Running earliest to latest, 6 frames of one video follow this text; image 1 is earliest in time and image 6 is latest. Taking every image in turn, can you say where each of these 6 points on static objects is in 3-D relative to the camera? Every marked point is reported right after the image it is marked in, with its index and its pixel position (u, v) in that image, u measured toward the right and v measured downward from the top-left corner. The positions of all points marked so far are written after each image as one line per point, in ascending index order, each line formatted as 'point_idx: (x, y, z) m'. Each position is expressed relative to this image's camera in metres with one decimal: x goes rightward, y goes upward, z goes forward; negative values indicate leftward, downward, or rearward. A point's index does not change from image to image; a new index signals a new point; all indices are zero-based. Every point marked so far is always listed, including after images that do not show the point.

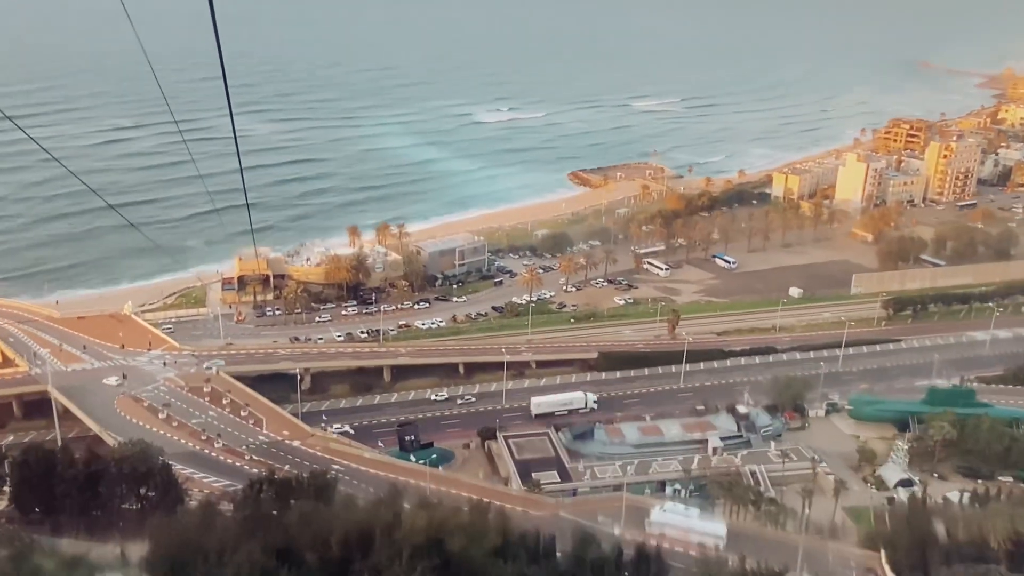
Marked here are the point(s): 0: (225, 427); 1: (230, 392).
0: (-10.6, -5.0, +32.2) m
1: (-14.2, -5.1, +43.7) m
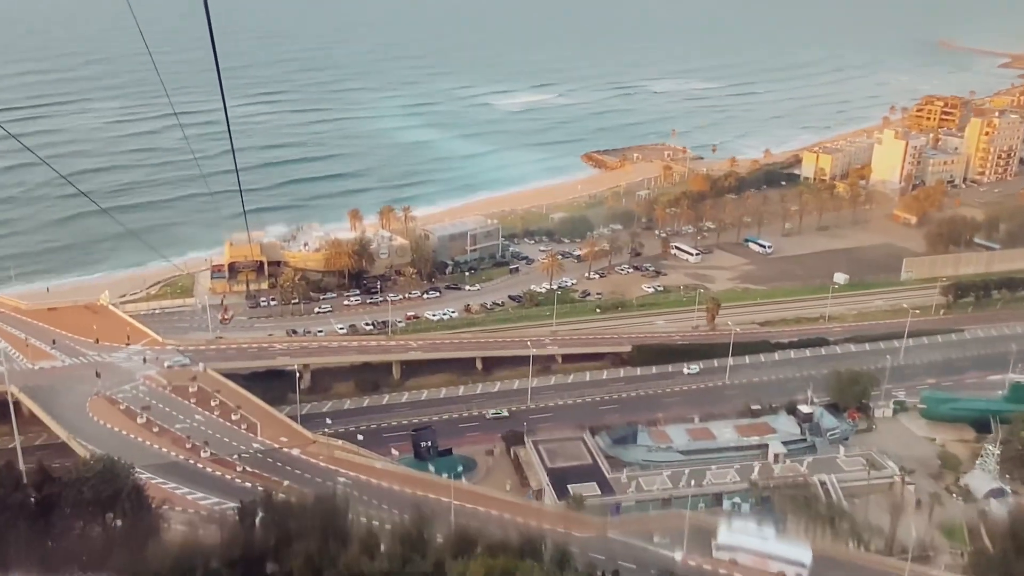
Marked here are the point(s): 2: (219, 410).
0: (-9.3, -4.5, +26.8) m
1: (-13.0, -4.5, +38.3) m
2: (-12.5, -5.1, +36.9) m
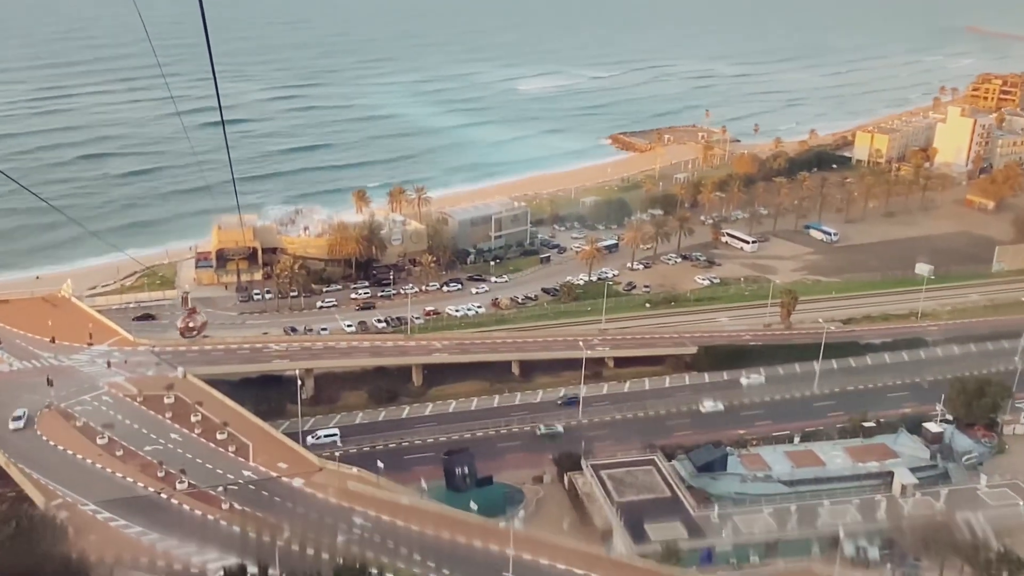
0: (-7.3, -4.0, +19.4) m
1: (-11.1, -4.0, +30.8) m
2: (-10.6, -4.6, +29.4) m
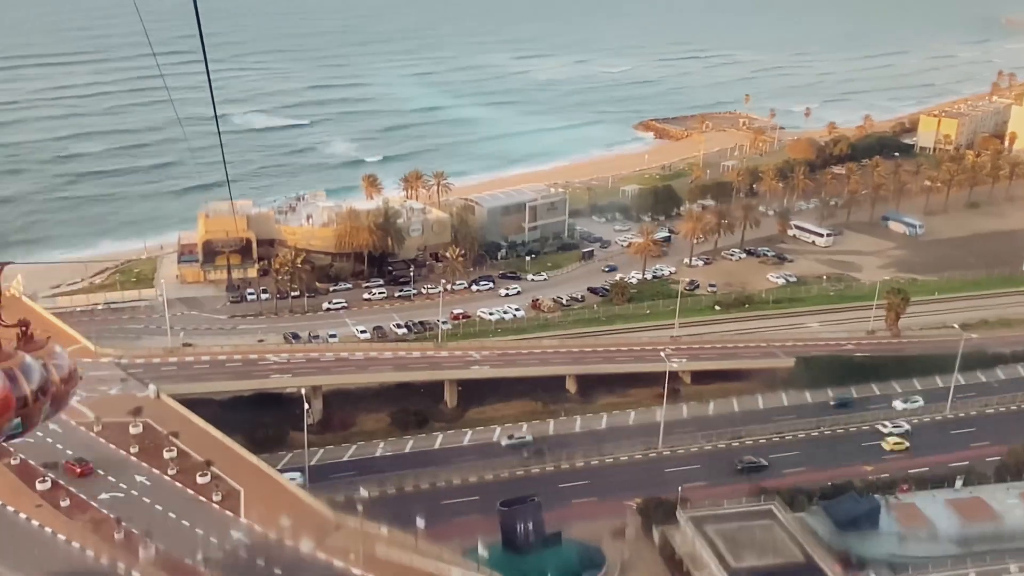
0: (-5.3, -3.8, +12.2) m
1: (-9.1, -3.9, +23.6) m
2: (-8.6, -4.5, +22.2) m
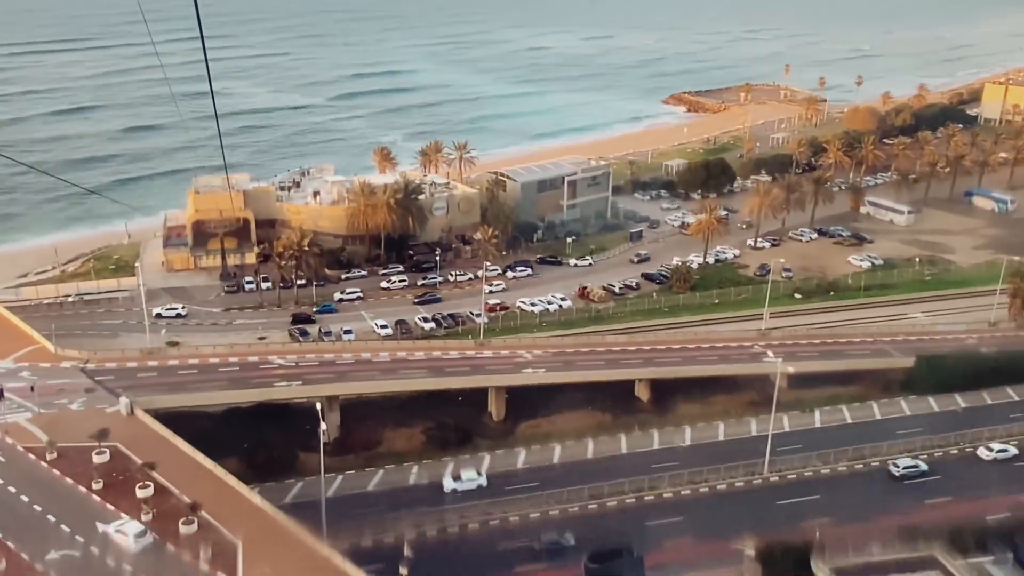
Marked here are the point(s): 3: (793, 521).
0: (-3.6, -3.6, +6.7) m
1: (-7.5, -3.6, +18.1) m
2: (-7.0, -4.1, +16.8) m
3: (+6.3, -5.2, +19.3) m
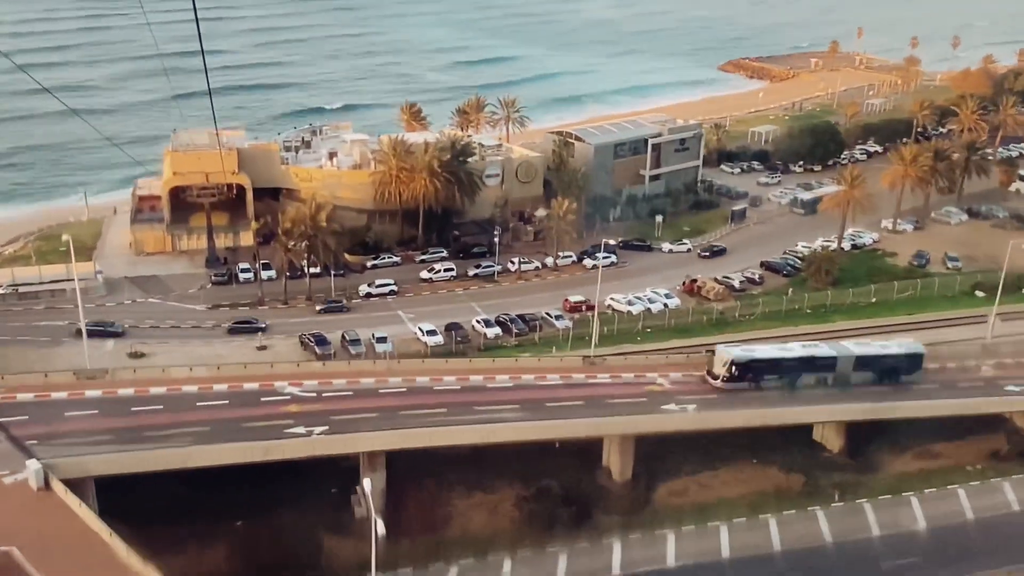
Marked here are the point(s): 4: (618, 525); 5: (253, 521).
0: (-1.1, -3.6, -1.3) m
1: (-5.1, -3.4, +10.1) m
2: (-4.6, -4.0, +8.7) m
3: (+8.6, -5.1, +11.4) m
4: (+1.7, -3.9, +14.4) m
5: (-4.2, -3.7, +13.9) m
